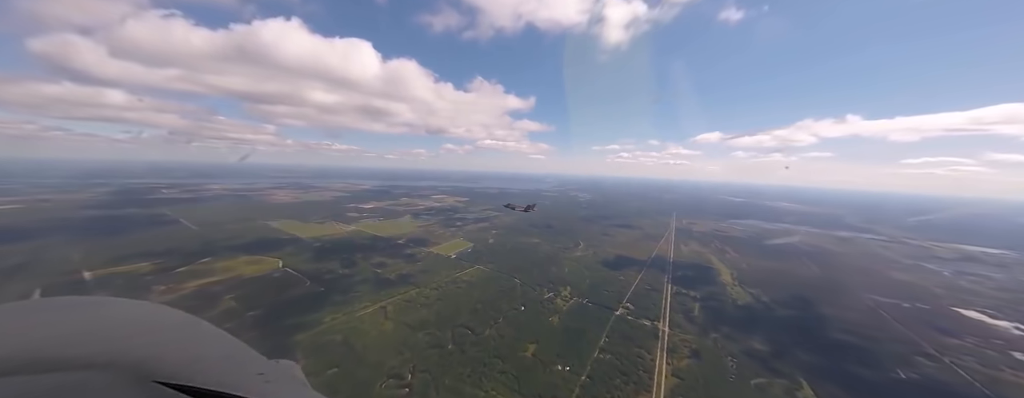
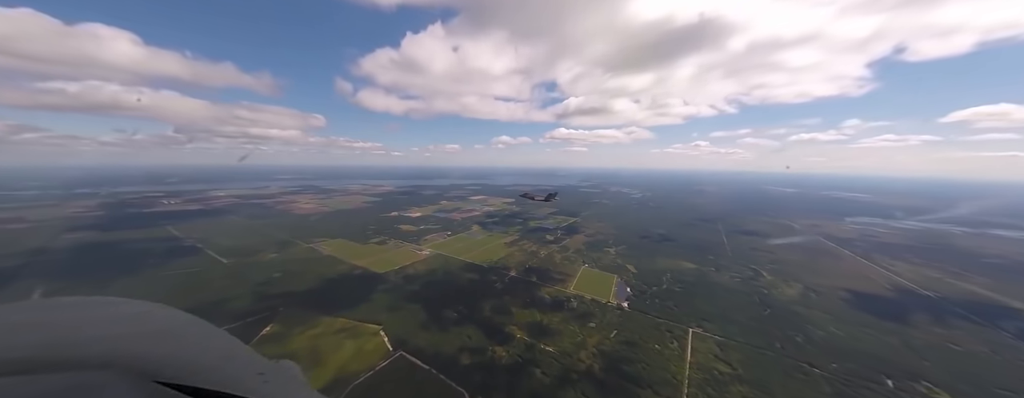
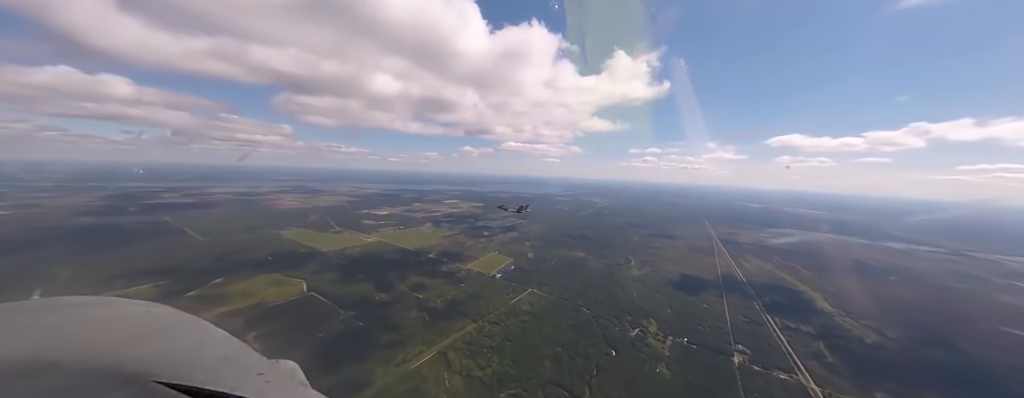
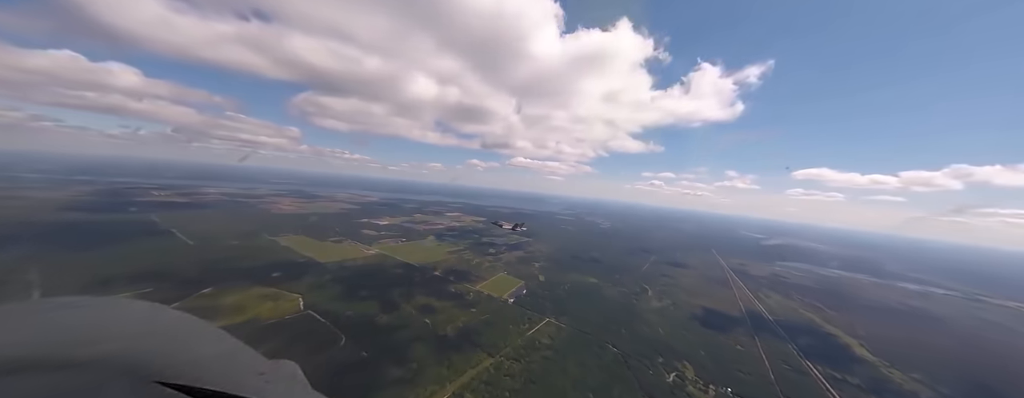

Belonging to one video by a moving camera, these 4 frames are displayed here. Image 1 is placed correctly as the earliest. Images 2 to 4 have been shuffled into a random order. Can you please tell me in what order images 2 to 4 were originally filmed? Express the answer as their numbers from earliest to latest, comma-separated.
3, 4, 2
